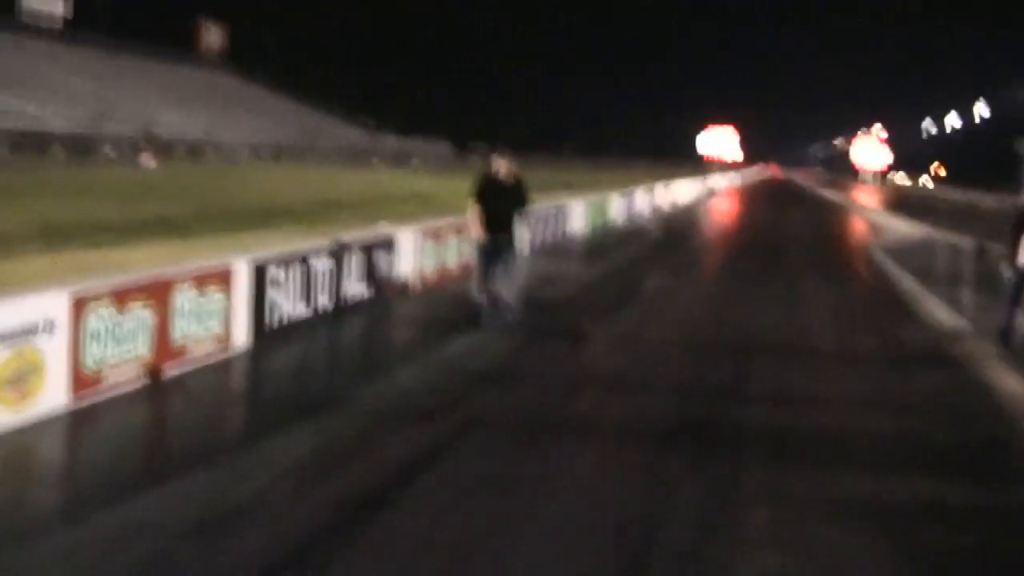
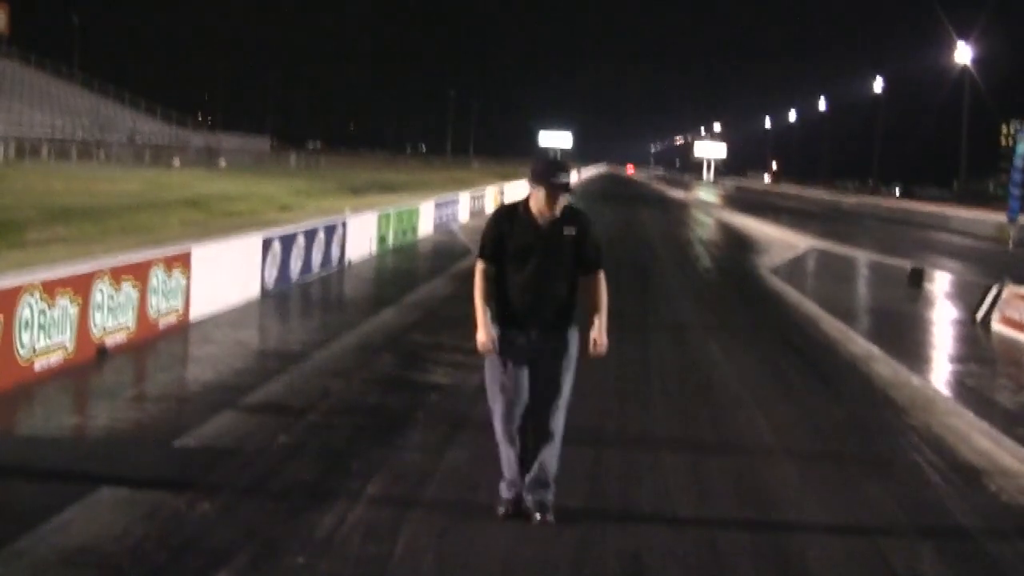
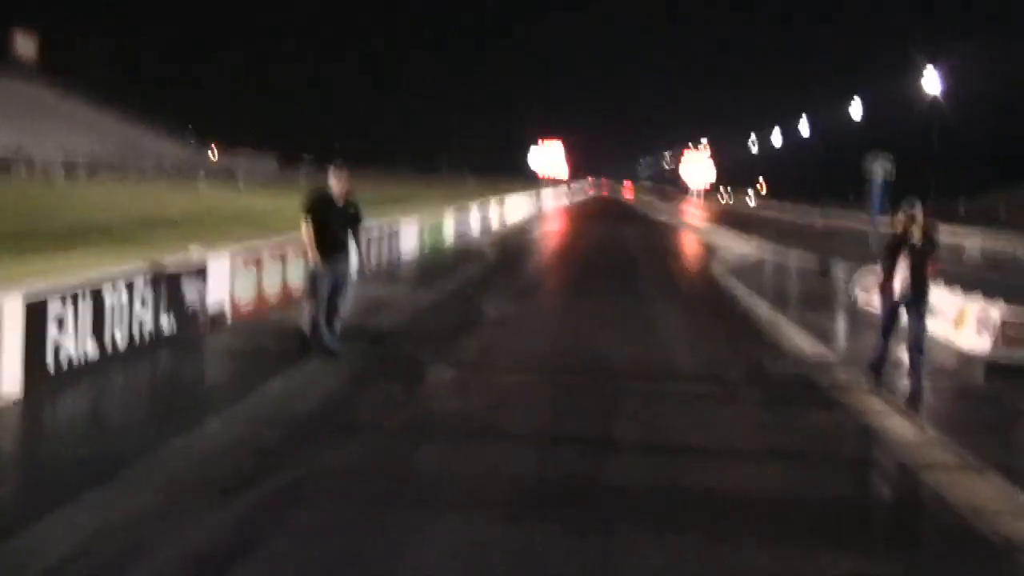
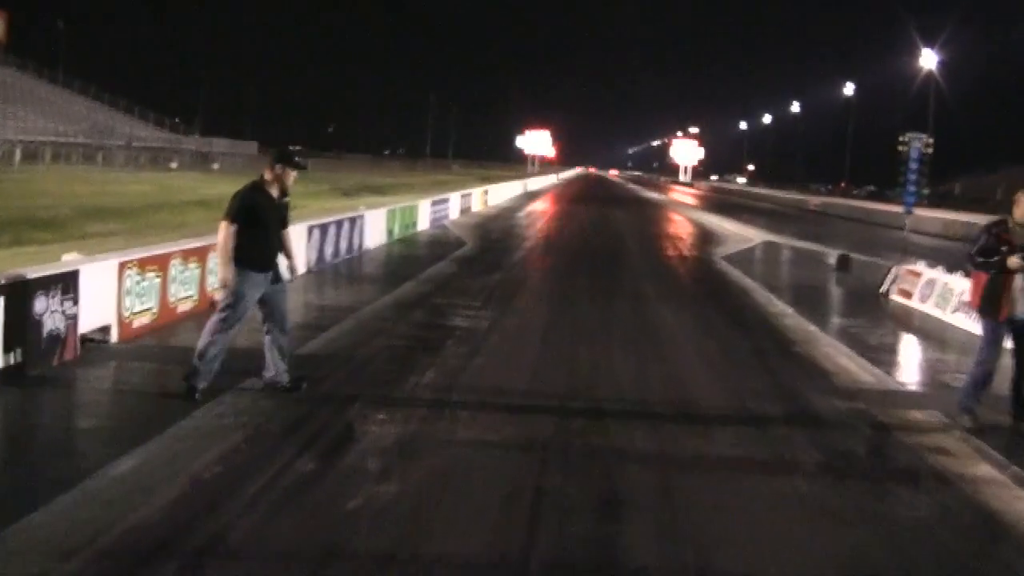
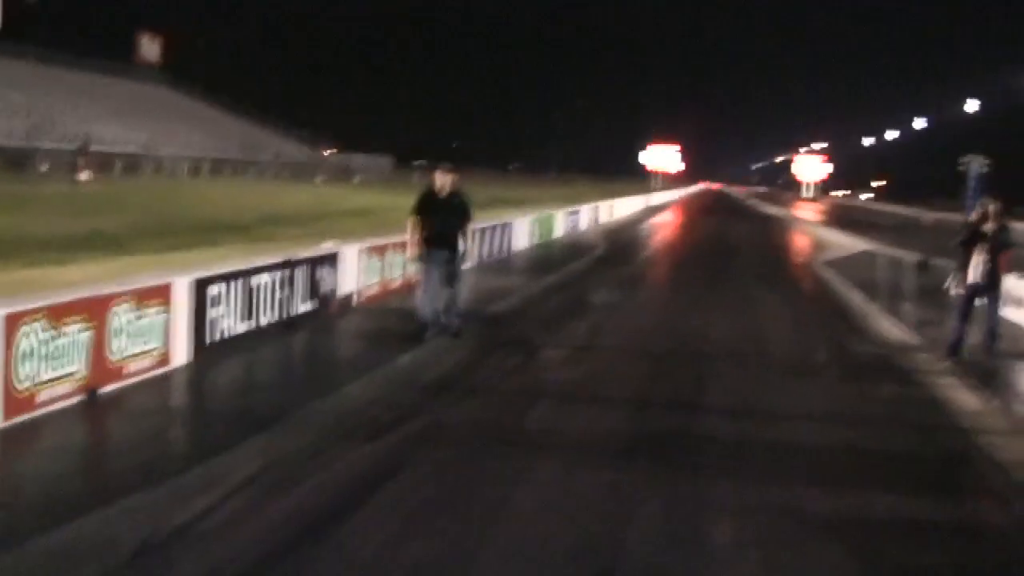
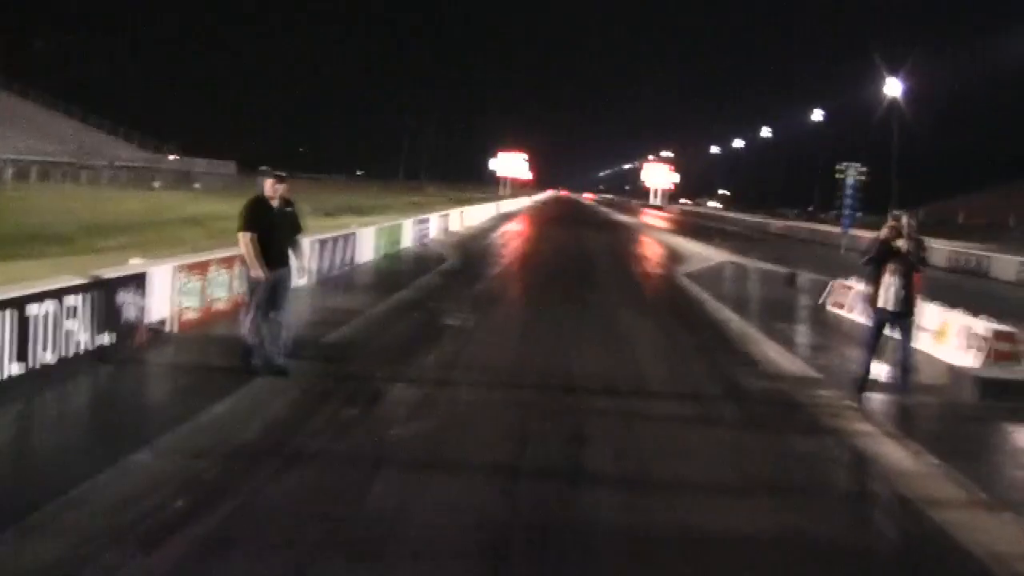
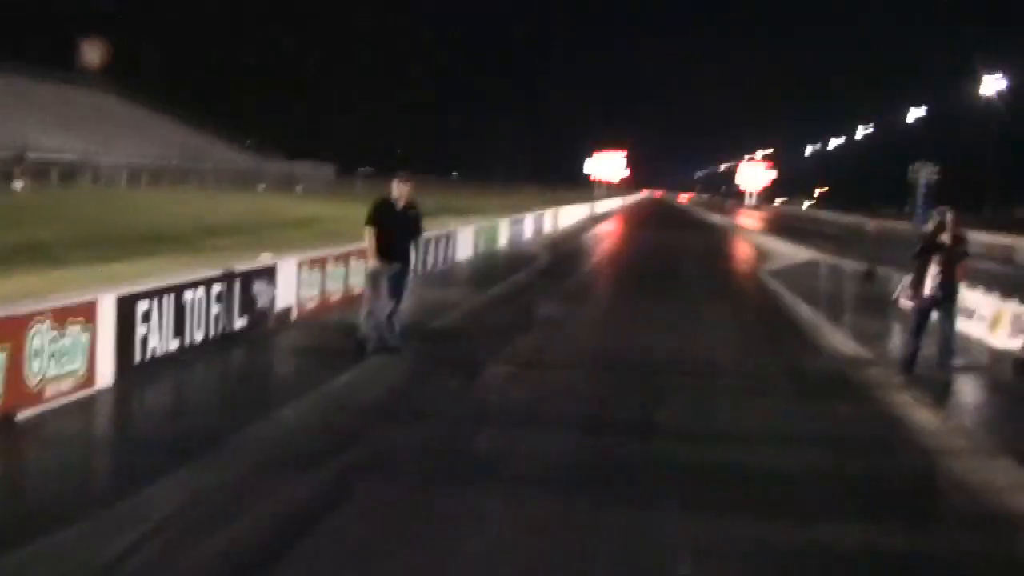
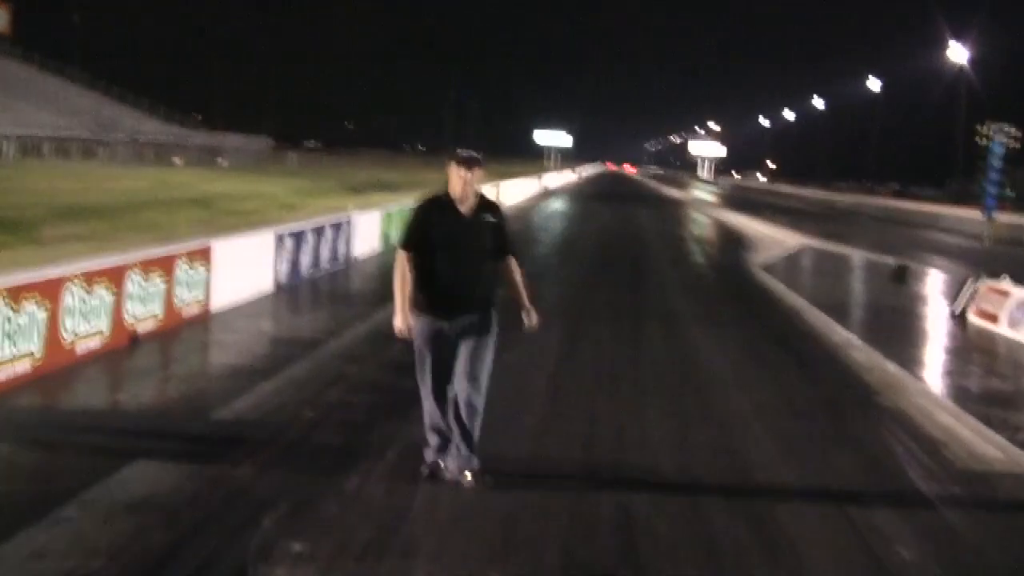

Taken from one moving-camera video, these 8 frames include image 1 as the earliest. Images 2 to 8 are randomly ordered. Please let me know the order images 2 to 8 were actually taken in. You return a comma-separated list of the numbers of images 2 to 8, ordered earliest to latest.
5, 7, 3, 6, 4, 8, 2
